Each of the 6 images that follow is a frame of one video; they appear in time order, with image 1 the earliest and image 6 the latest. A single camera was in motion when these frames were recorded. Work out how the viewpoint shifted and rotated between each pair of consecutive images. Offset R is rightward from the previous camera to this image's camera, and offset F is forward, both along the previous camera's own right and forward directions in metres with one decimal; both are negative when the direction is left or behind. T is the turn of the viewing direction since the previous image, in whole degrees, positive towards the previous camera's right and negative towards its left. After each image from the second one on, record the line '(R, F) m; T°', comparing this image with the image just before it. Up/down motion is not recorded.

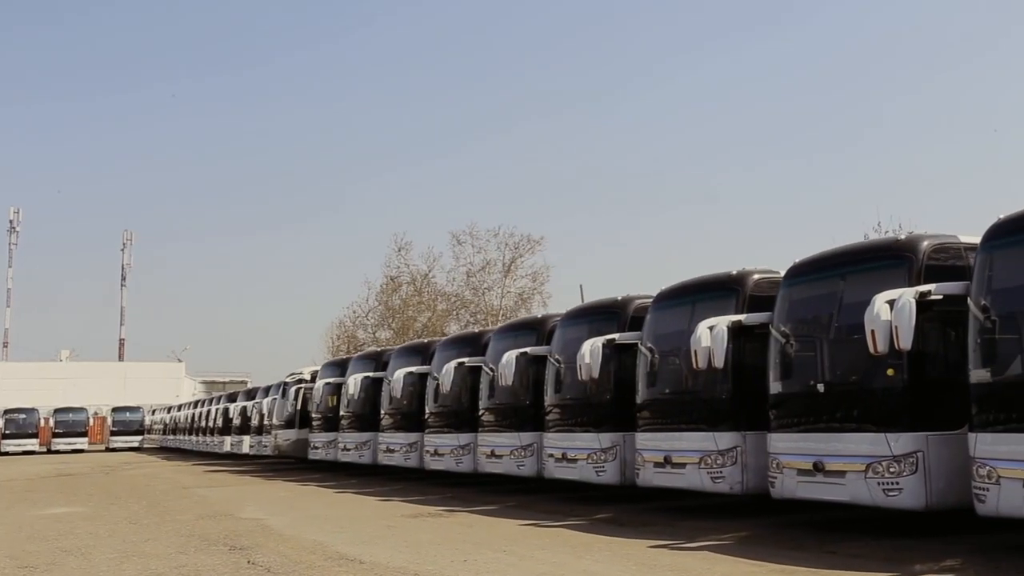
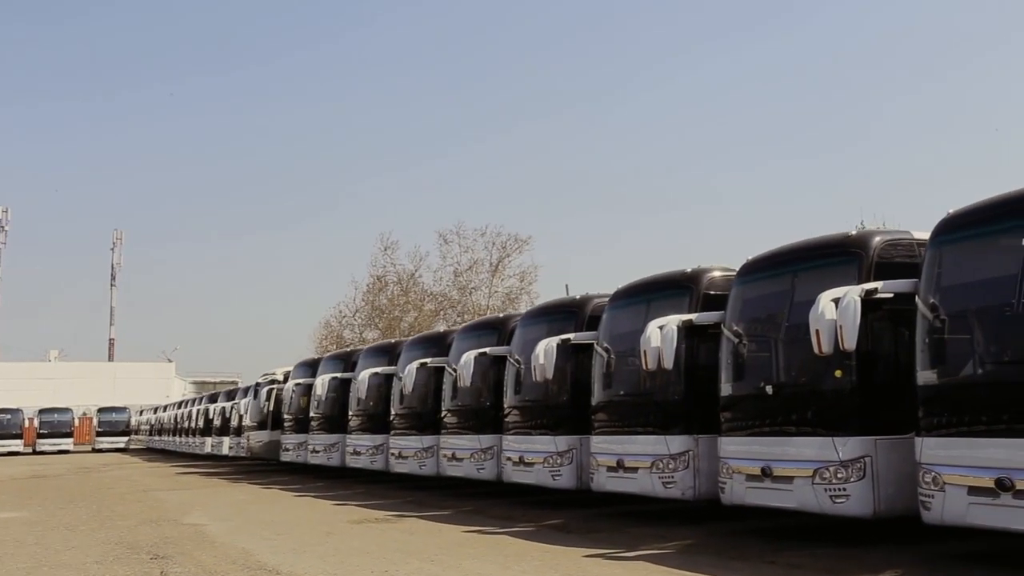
(+0.6, +0.4) m; 0°
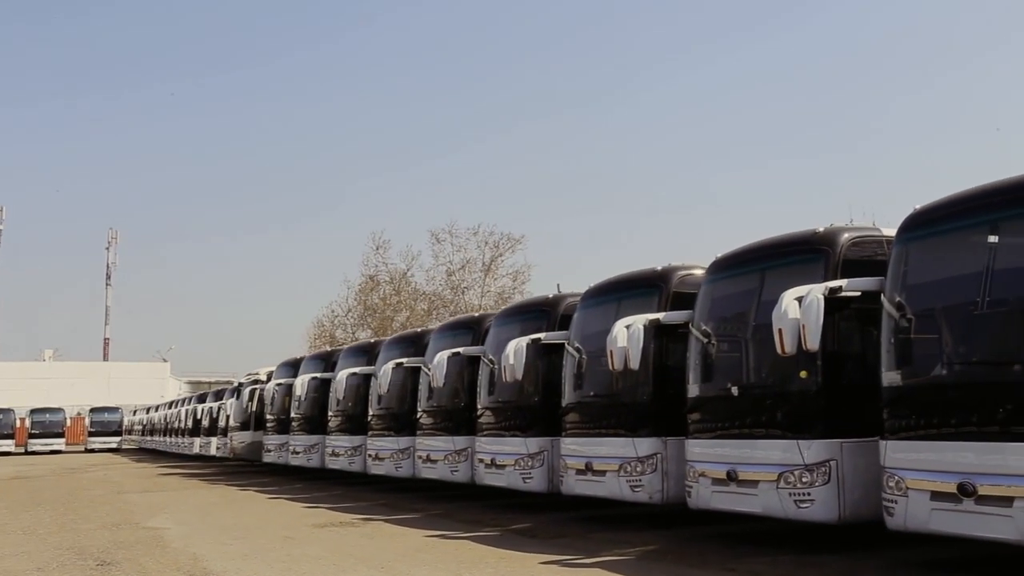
(+0.4, +0.3) m; 0°
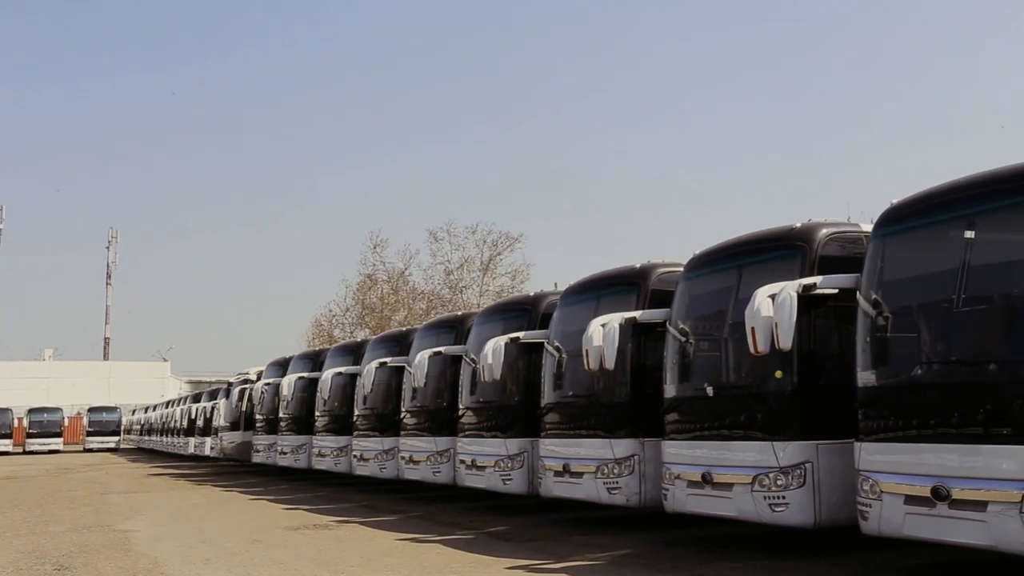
(+0.3, +0.2) m; 0°
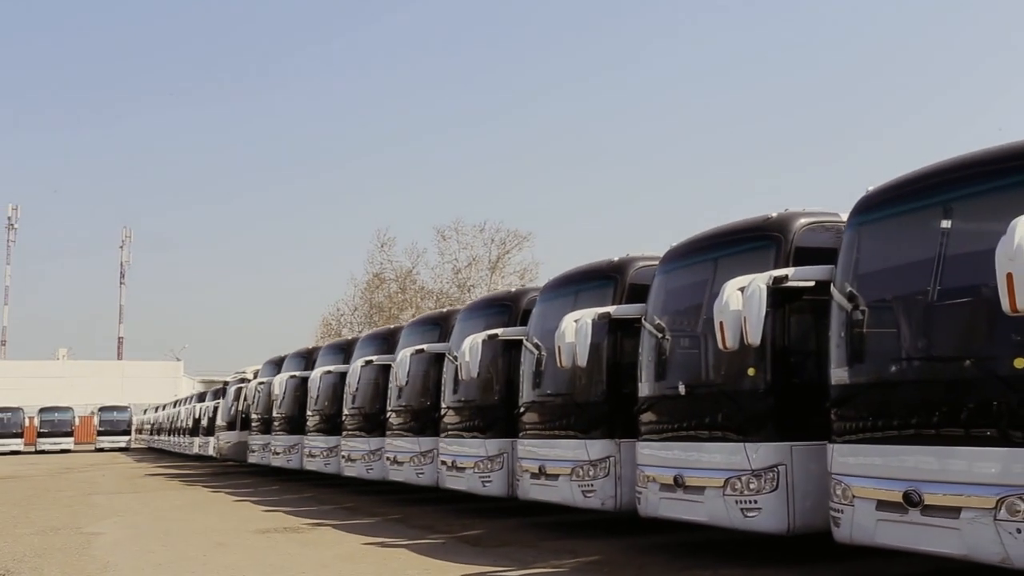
(+0.5, +0.4) m; -1°
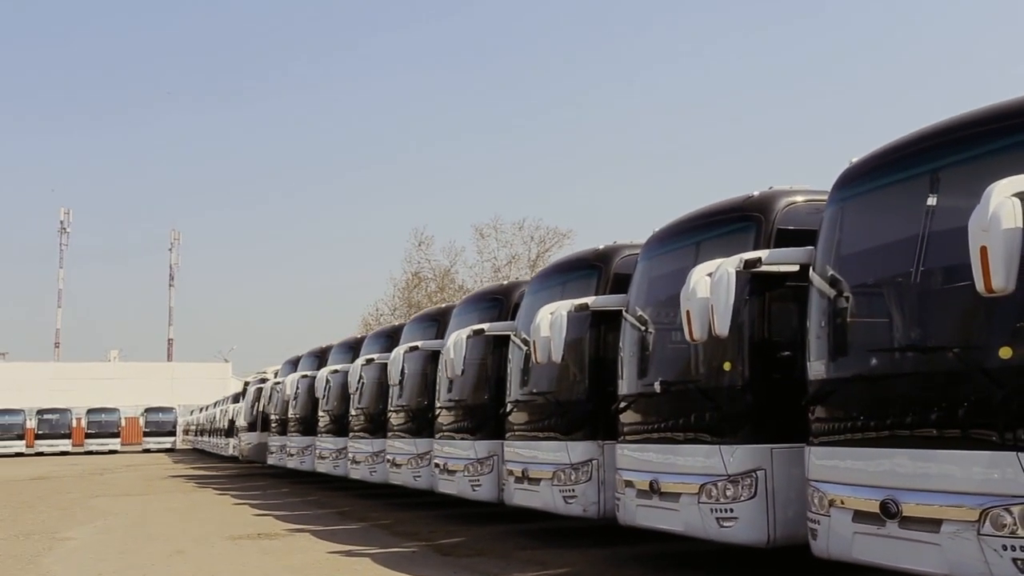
(+0.8, +0.7) m; -3°
